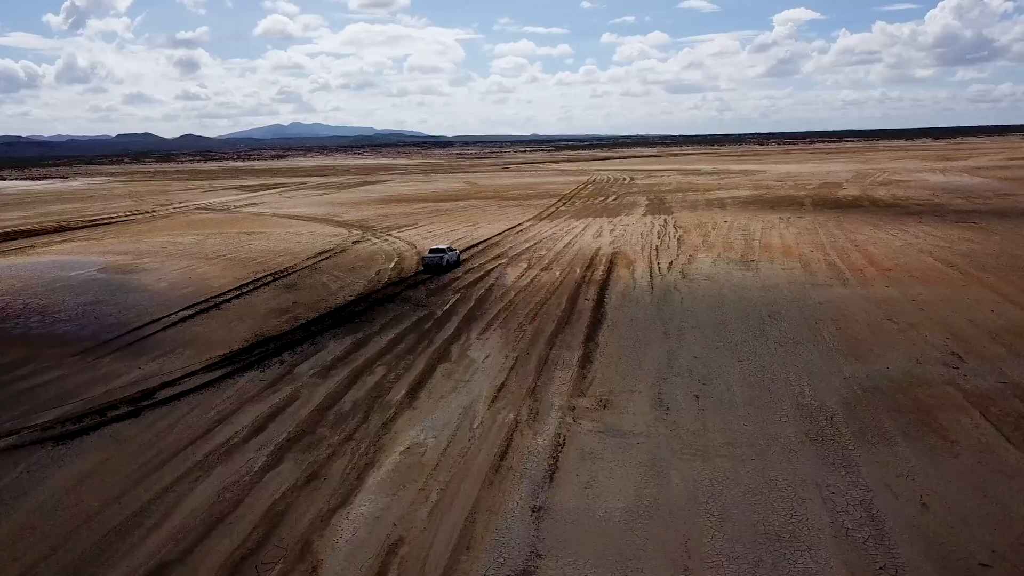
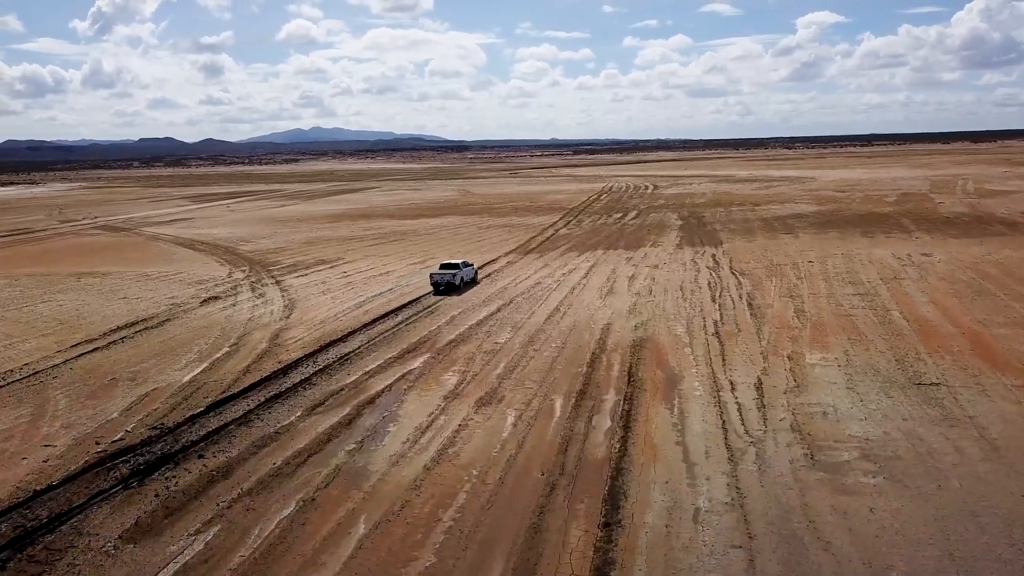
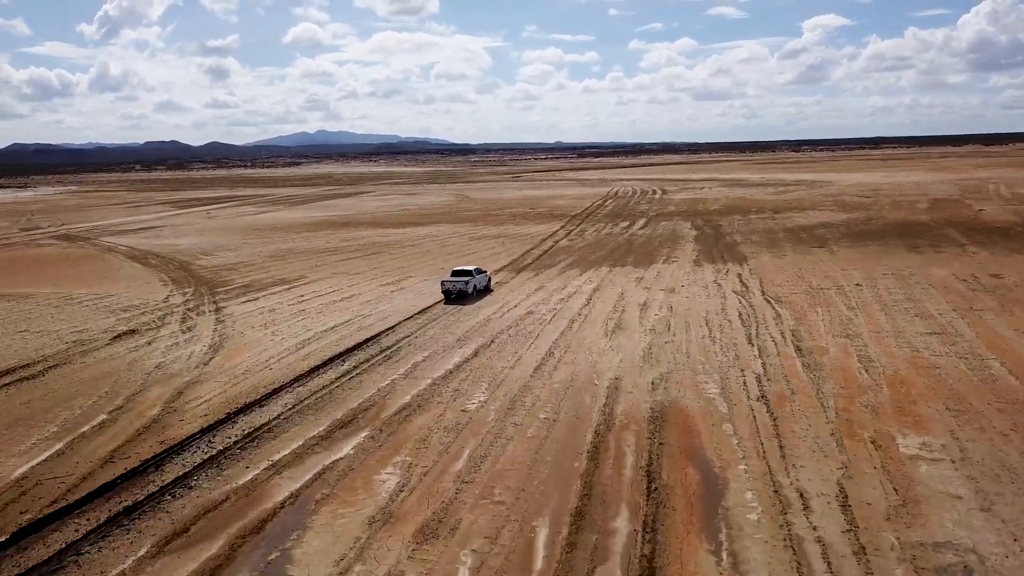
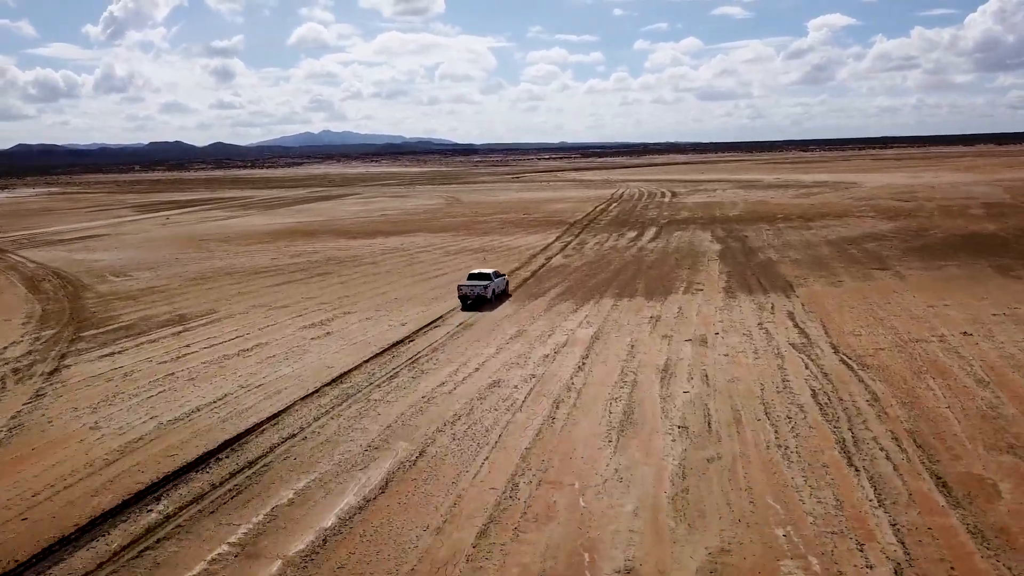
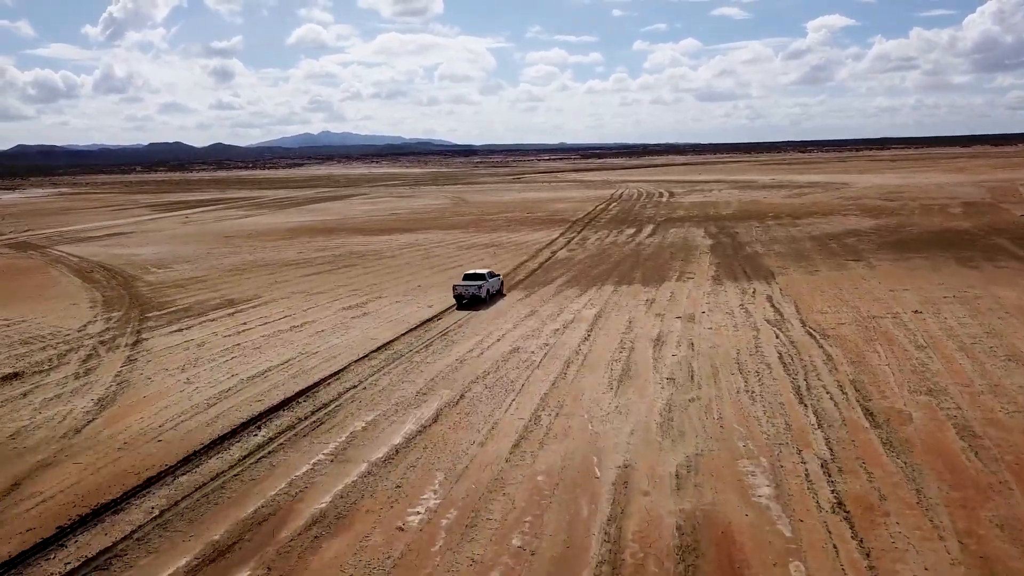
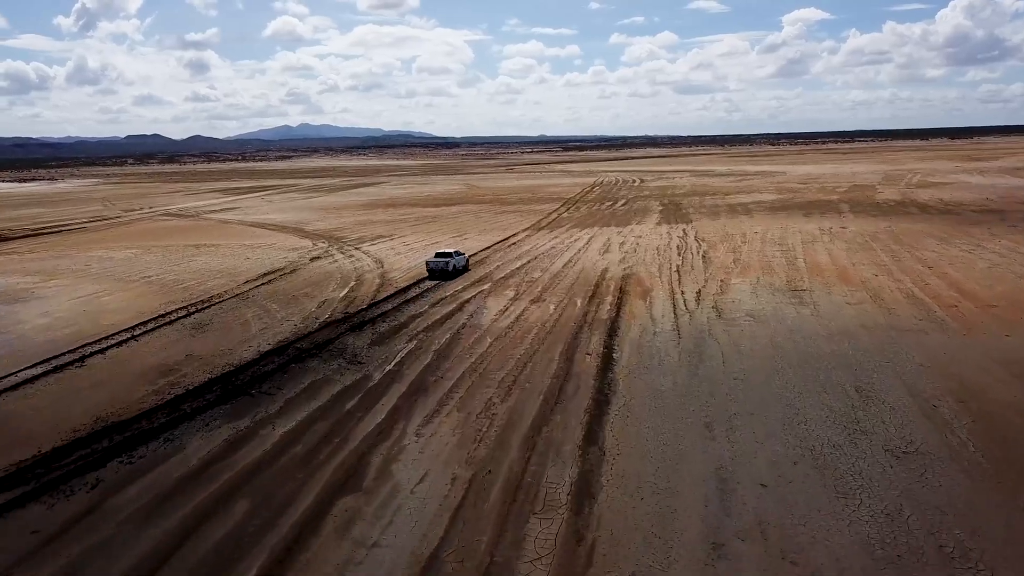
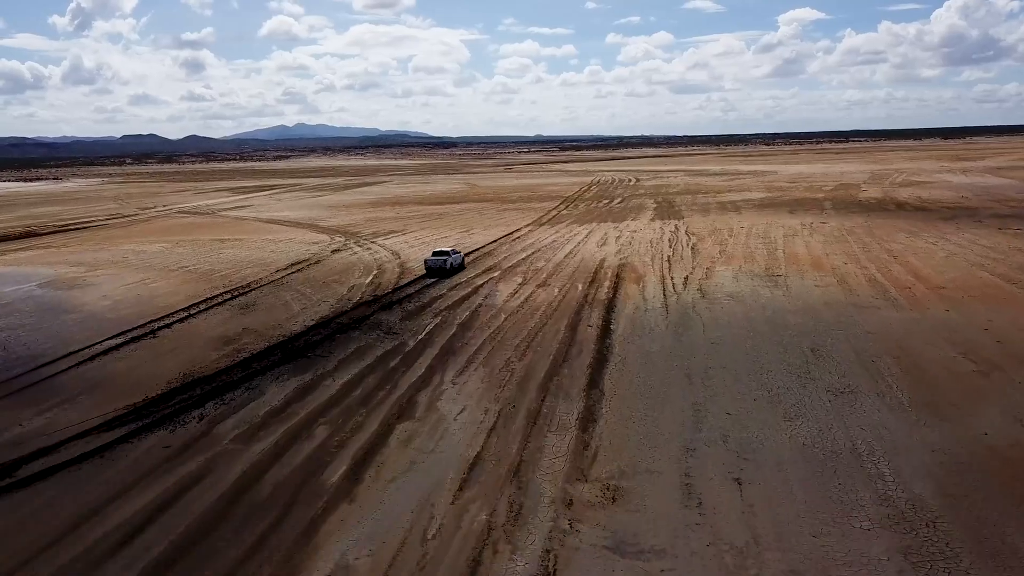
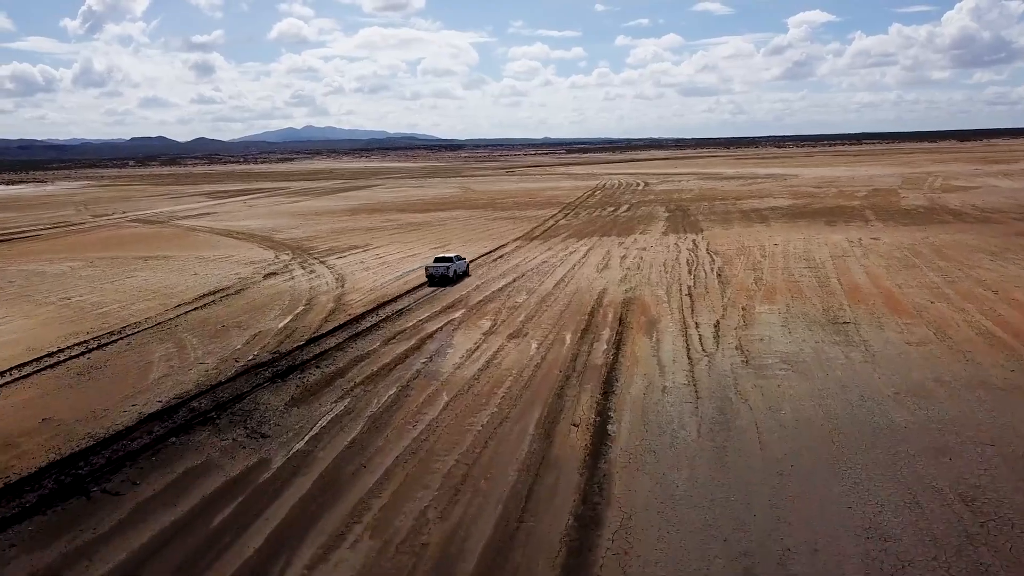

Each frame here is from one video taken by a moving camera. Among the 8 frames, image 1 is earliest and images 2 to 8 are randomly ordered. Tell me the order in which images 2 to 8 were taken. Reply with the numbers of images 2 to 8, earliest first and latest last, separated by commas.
7, 6, 8, 2, 3, 5, 4
